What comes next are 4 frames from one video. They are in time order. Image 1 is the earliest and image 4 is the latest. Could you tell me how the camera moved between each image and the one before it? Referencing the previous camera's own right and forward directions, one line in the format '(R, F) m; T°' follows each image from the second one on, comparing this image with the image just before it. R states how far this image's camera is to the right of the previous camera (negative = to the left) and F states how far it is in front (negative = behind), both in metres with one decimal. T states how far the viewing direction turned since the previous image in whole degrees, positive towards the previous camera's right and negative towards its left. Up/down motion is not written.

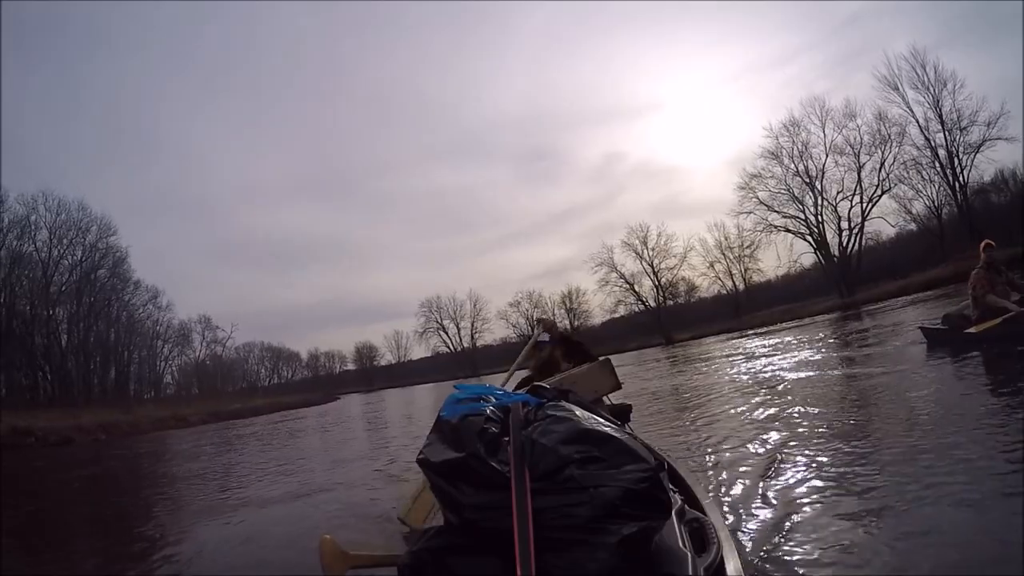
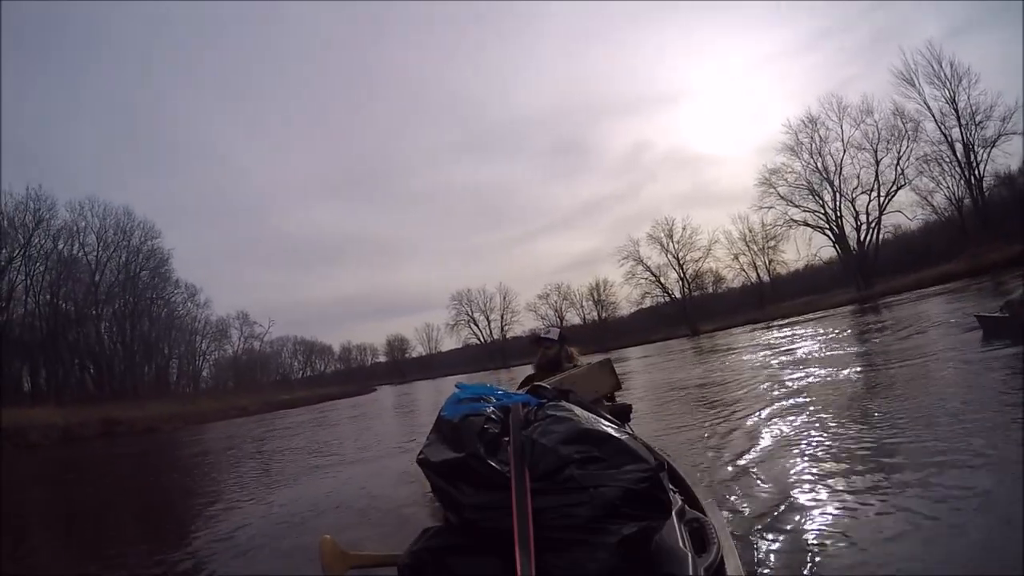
(+0.6, -0.3) m; -3°
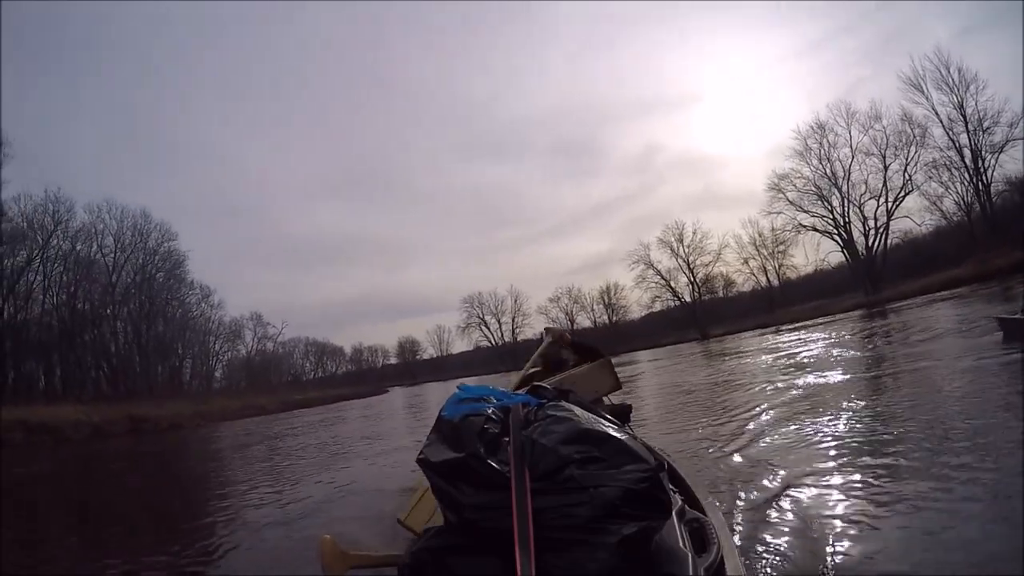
(+0.2, -0.1) m; -1°
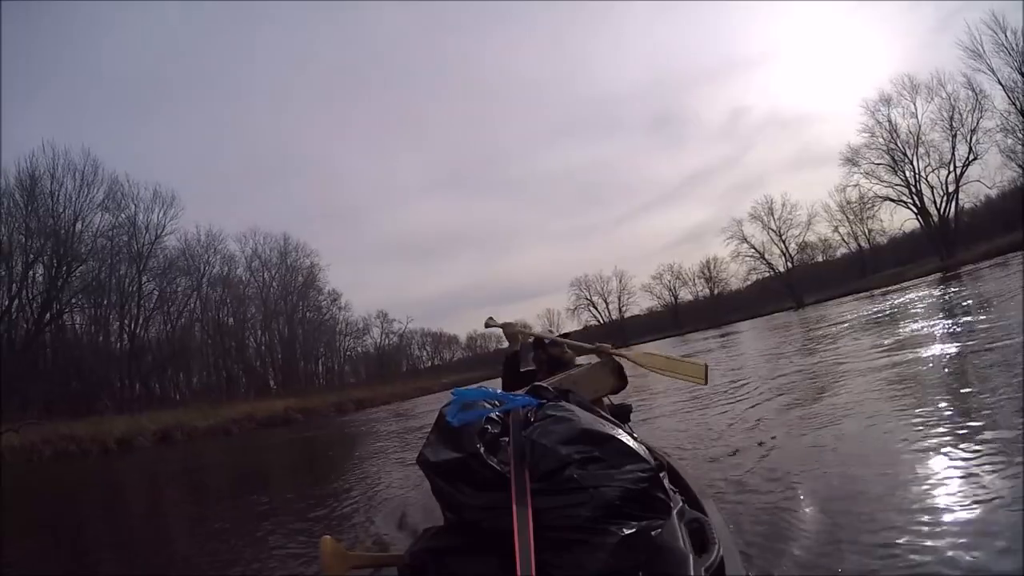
(+2.4, -1.2) m; -13°
